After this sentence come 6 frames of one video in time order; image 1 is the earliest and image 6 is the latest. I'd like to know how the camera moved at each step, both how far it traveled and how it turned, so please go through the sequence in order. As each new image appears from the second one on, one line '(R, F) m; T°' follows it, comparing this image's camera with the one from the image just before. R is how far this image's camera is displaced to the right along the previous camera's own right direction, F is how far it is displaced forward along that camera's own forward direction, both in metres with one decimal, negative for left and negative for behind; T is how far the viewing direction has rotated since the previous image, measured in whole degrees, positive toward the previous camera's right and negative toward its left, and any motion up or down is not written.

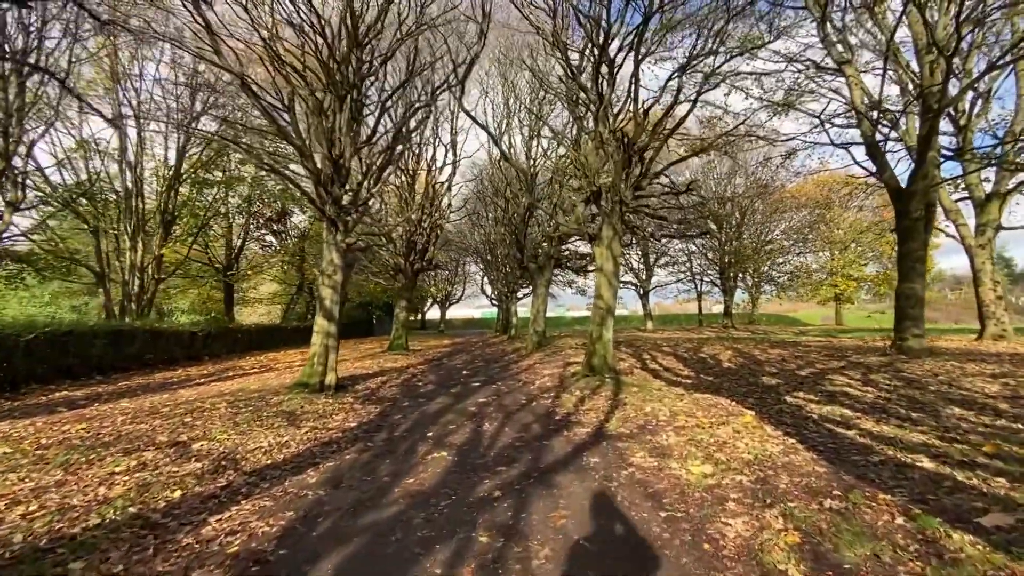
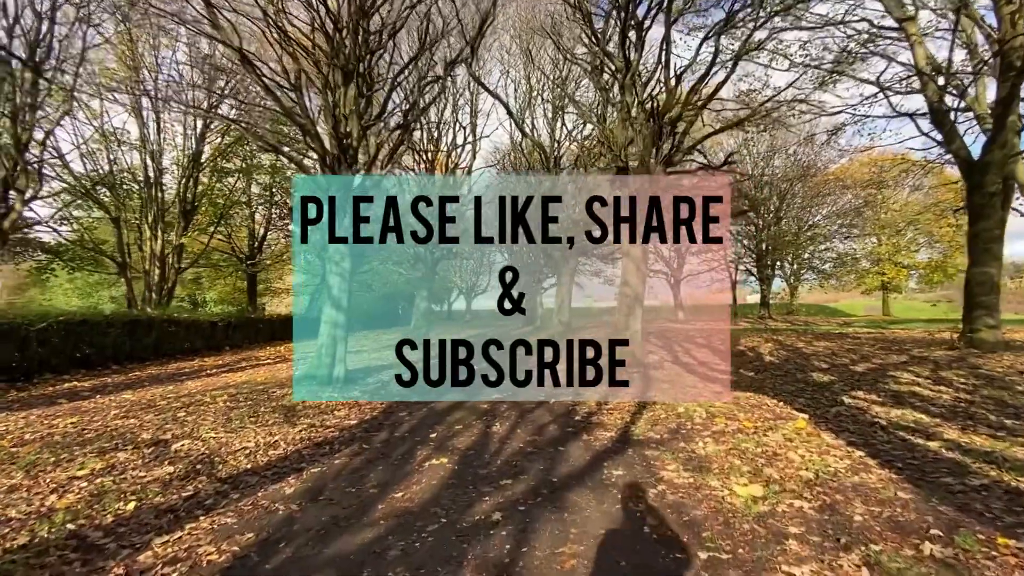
(+0.2, +0.8) m; -3°
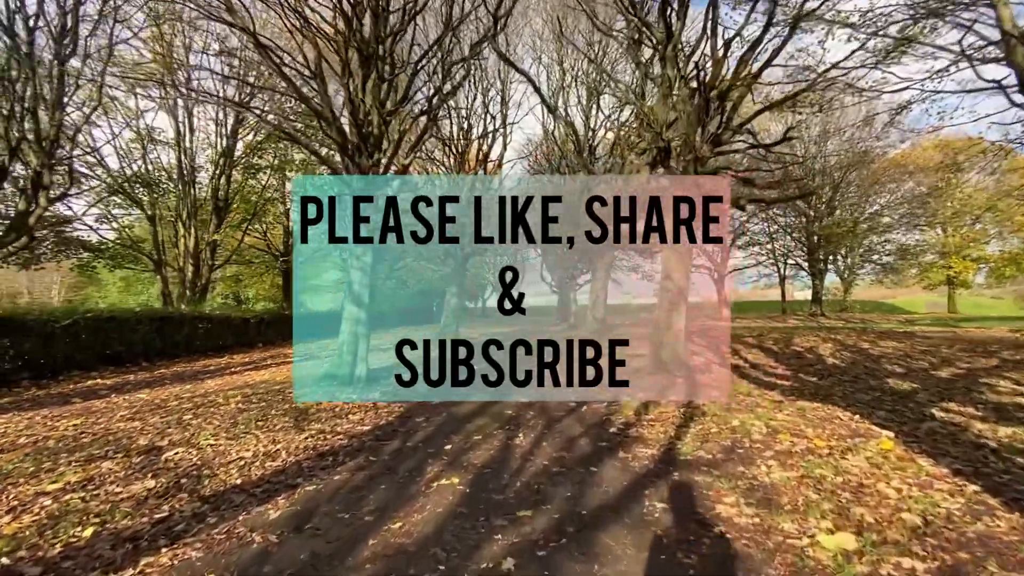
(+0.1, +0.8) m; -4°
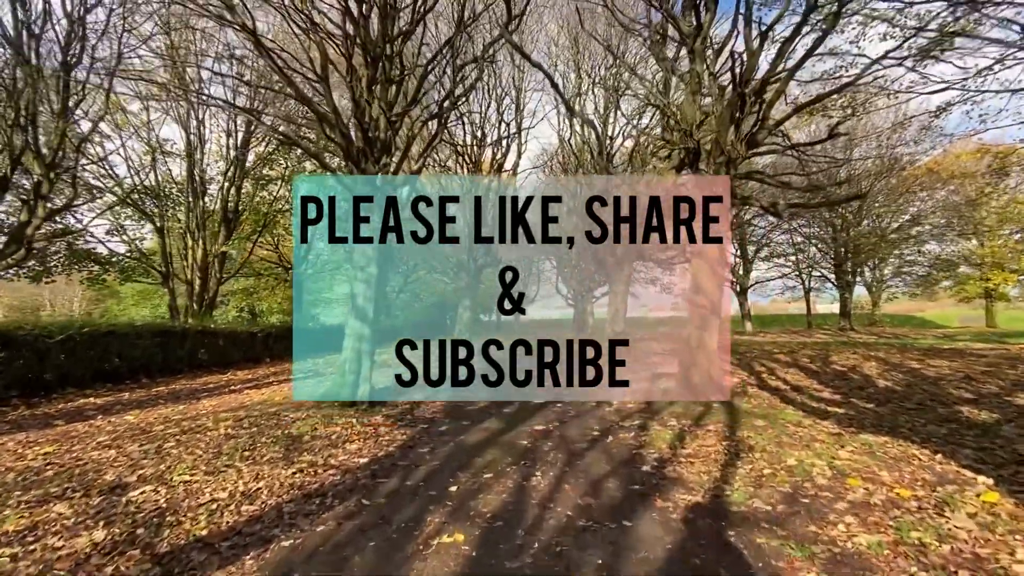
(0.0, +0.7) m; -2°
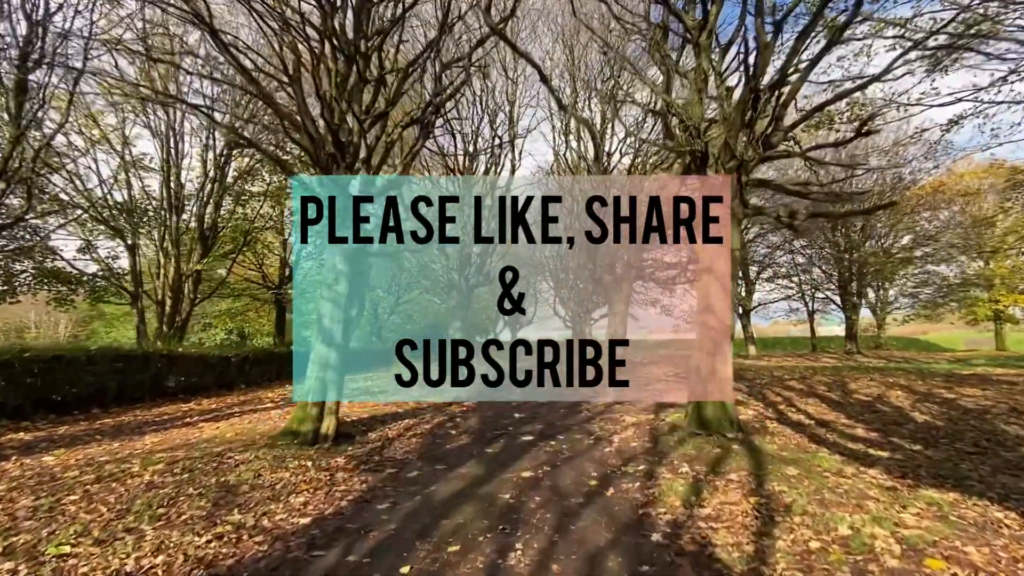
(+0.2, +1.0) m; 0°
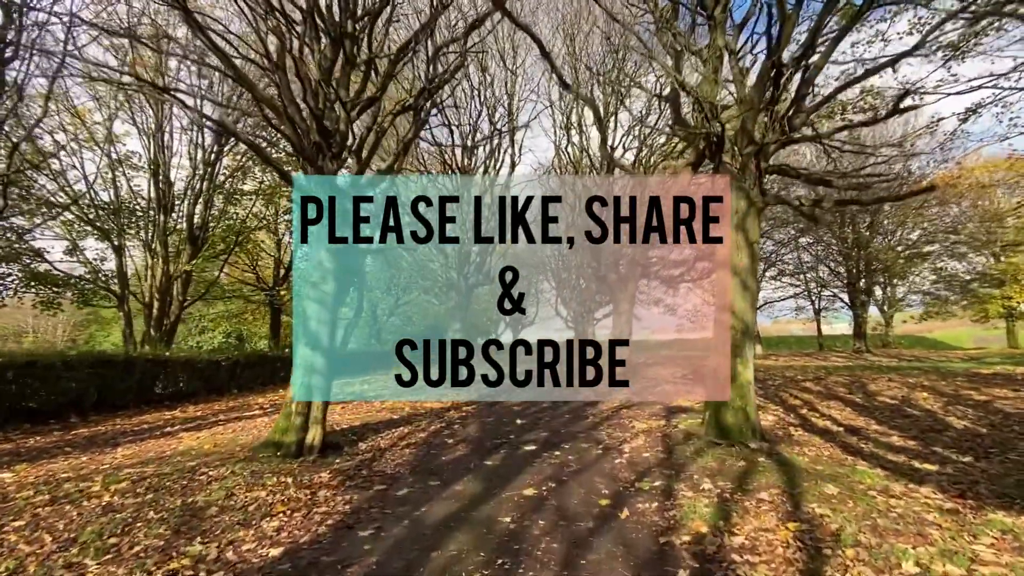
(0.0, +0.6) m; 0°
